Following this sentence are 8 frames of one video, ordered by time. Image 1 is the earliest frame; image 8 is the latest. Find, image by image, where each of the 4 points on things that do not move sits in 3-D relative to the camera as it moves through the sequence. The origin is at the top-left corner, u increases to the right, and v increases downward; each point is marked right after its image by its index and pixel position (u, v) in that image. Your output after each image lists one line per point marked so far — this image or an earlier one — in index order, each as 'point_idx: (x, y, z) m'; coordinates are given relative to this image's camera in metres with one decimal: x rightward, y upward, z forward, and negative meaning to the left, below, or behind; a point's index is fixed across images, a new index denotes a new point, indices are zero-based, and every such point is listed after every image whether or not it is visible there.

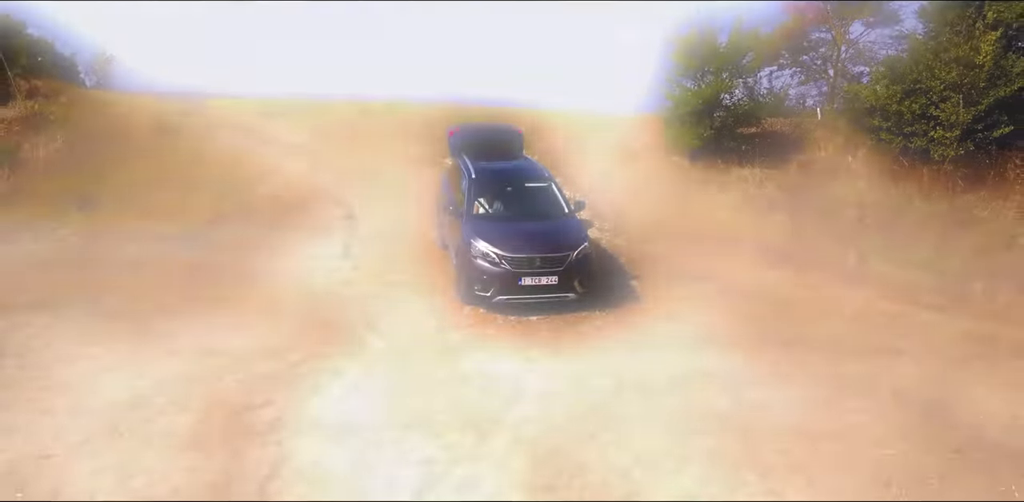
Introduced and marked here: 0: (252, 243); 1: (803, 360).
0: (-3.6, +0.1, +9.4) m
1: (+2.7, -1.0, +6.1) m
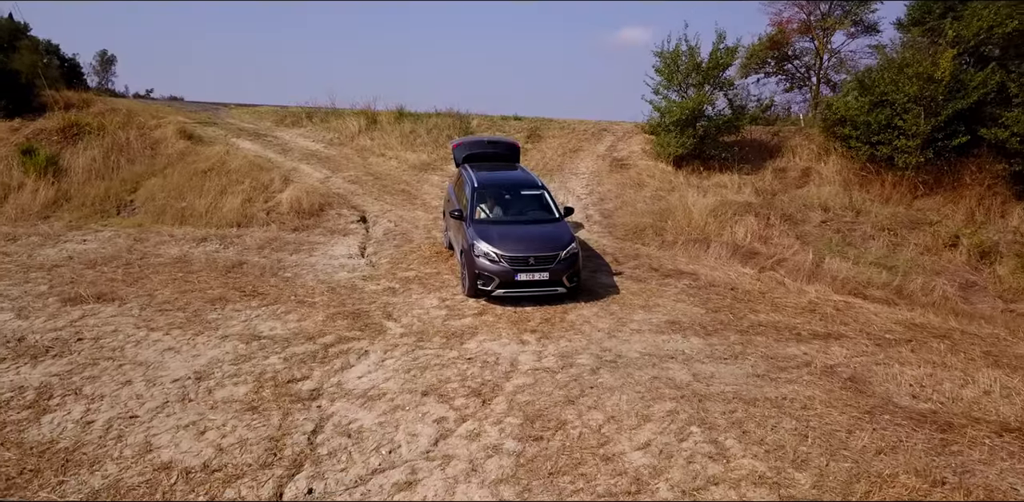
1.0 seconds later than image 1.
0: (-3.7, +0.1, +10.5) m
1: (+2.6, -1.0, +7.3) m
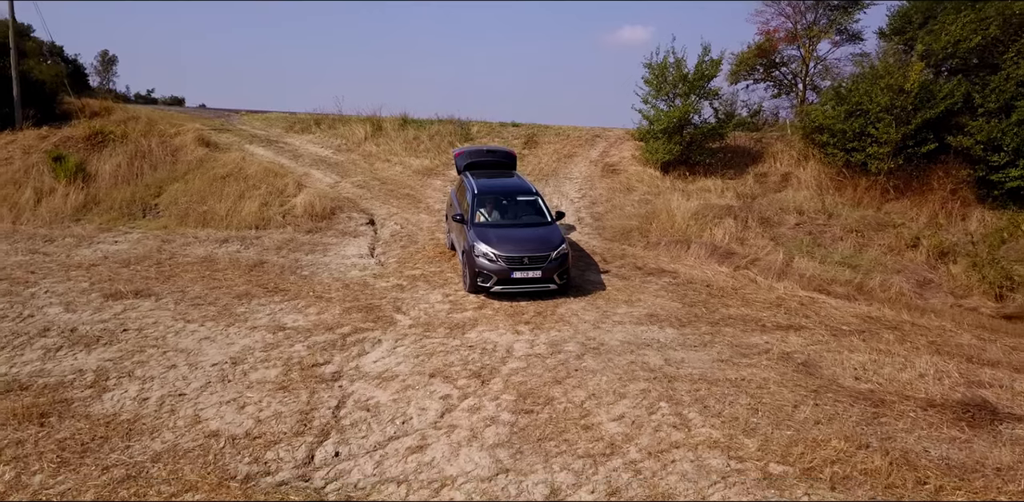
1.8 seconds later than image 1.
0: (-3.7, +0.1, +11.4) m
1: (+2.6, -1.0, +8.2) m
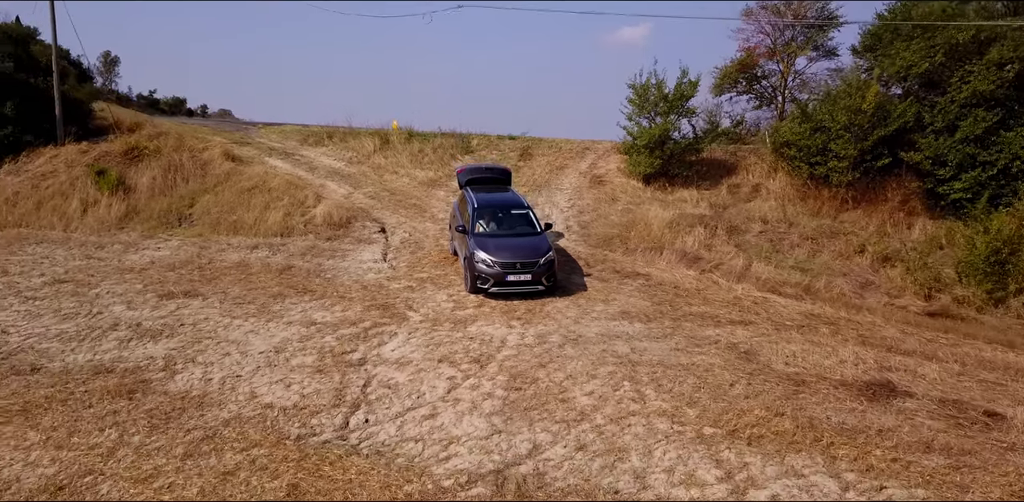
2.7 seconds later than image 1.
0: (-3.8, 0.0, +13.0) m
1: (+2.5, -1.1, +9.8) m
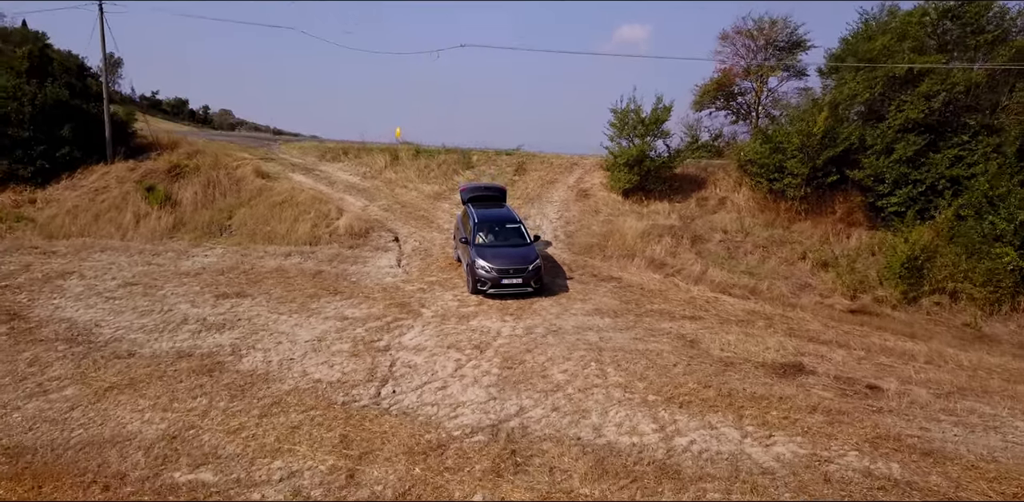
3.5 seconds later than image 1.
0: (-3.9, -0.2, +15.3) m
1: (+2.4, -1.2, +12.1) m
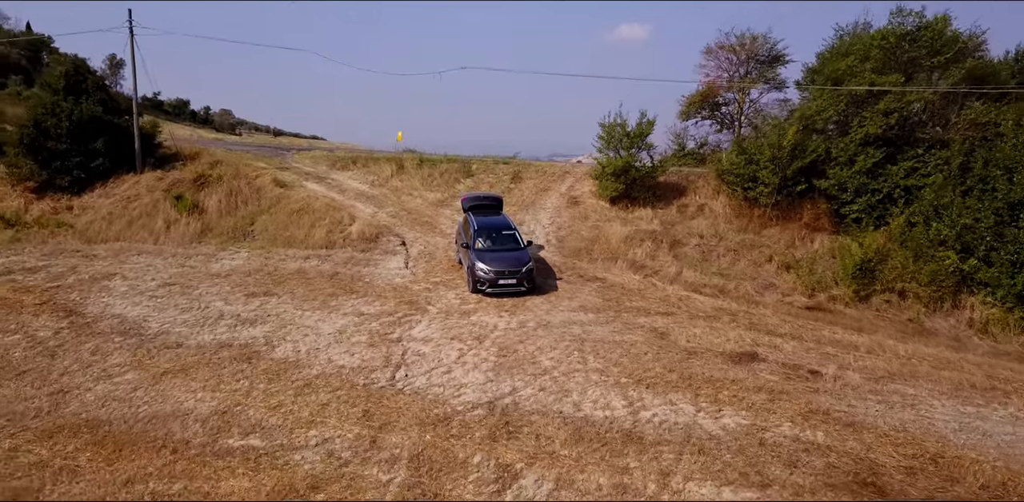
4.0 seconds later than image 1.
0: (-4.0, -0.2, +17.1) m
1: (+2.3, -1.3, +13.8) m
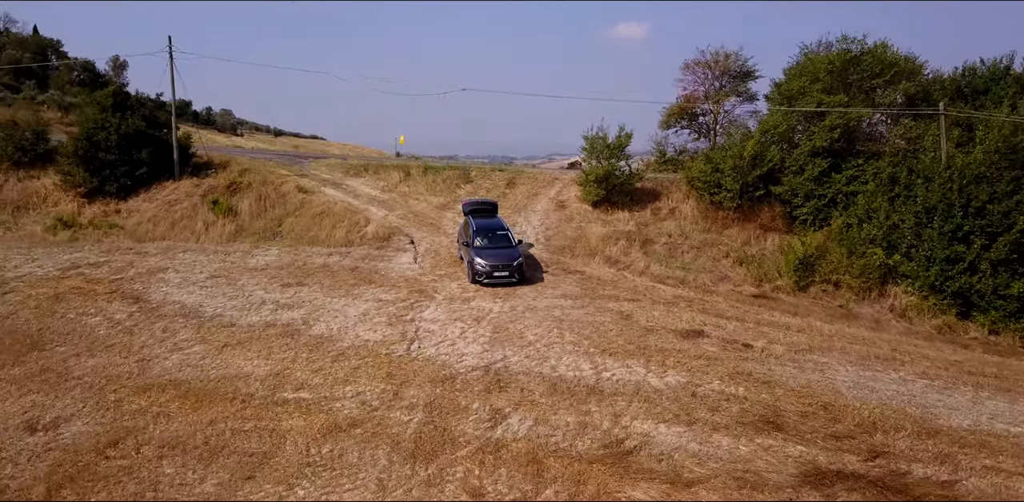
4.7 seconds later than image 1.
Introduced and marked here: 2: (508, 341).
0: (-4.2, -0.2, +19.9) m
1: (+2.1, -1.3, +16.7) m
2: (-0.1, -1.9, +14.3) m
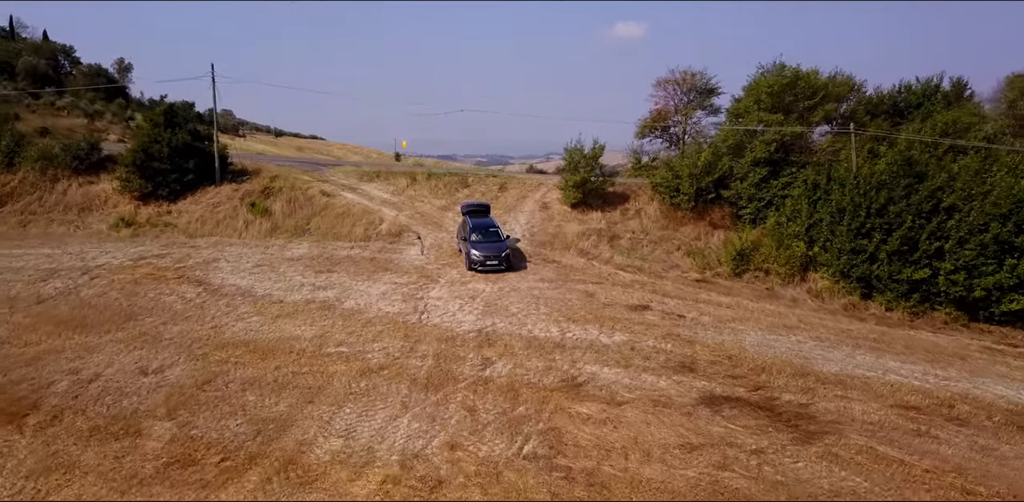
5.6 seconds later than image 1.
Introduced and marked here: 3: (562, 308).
0: (-4.6, +0.1, +24.1) m
1: (+1.8, -1.0, +20.9) m
2: (-0.4, -1.7, +18.5) m
3: (+1.4, -1.6, +18.8) m
